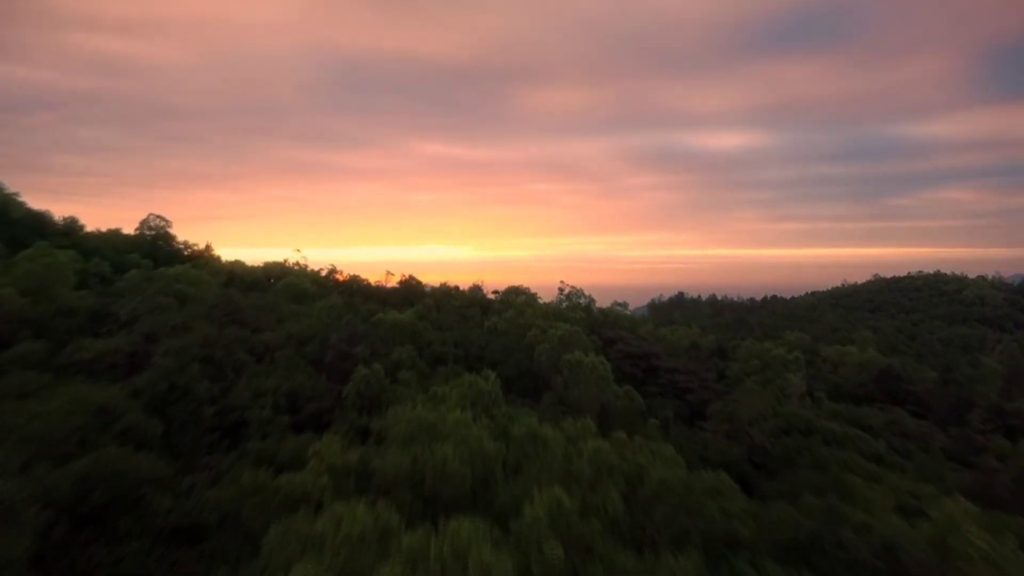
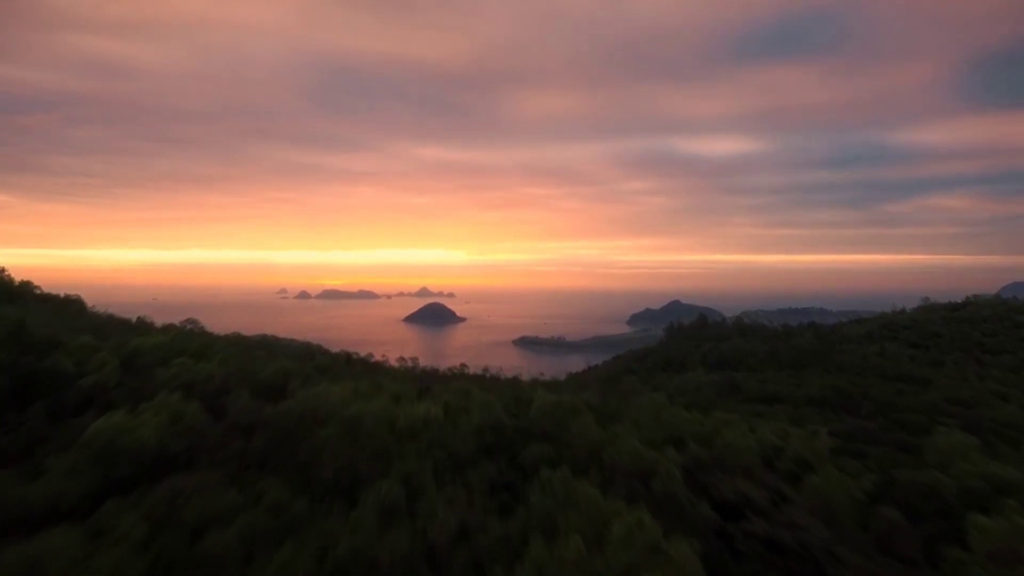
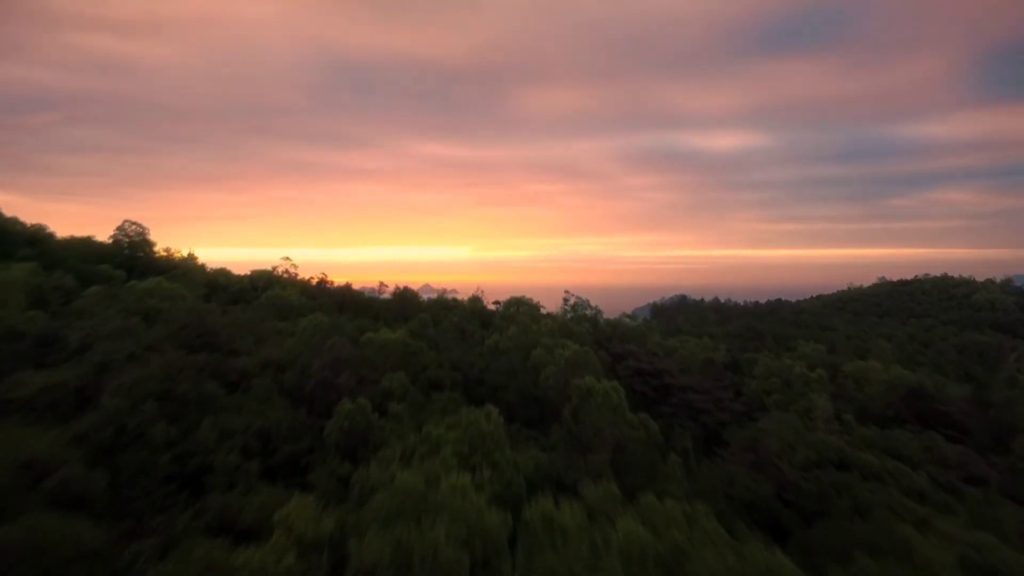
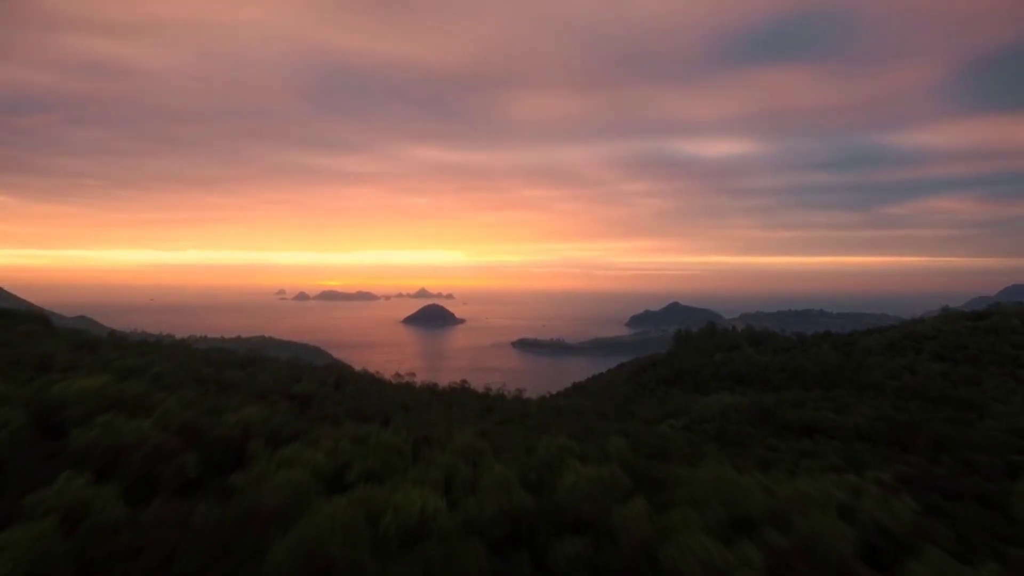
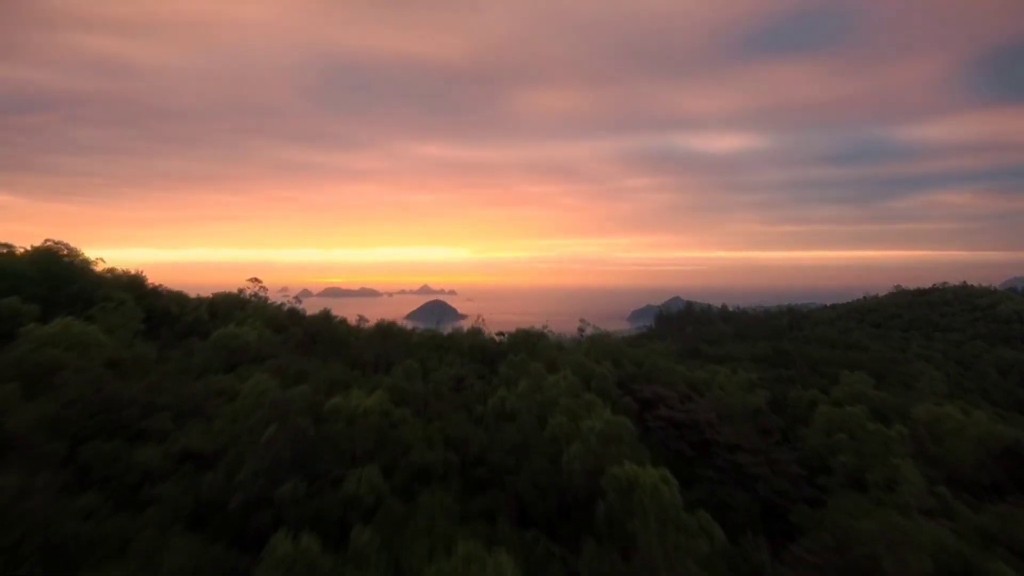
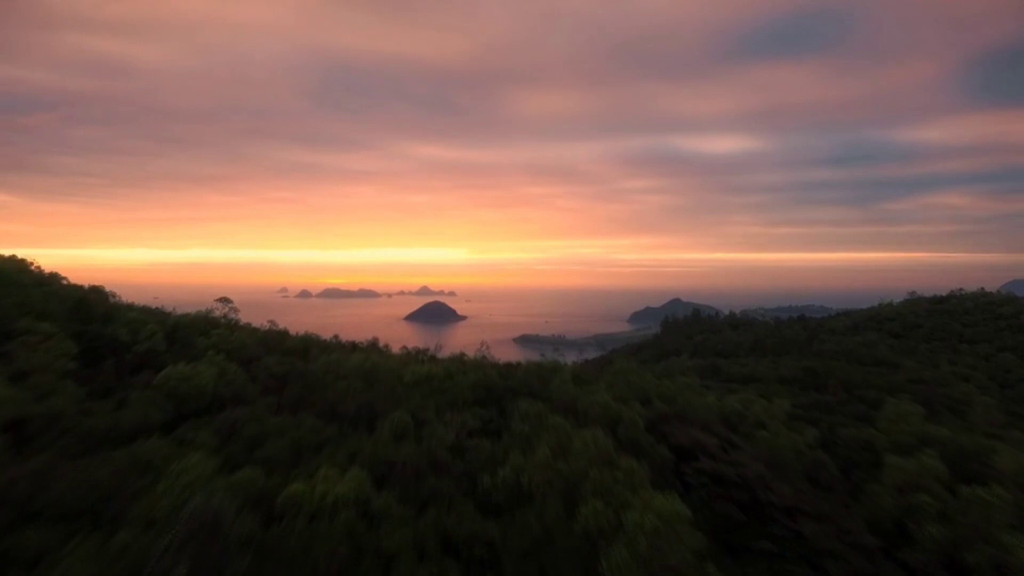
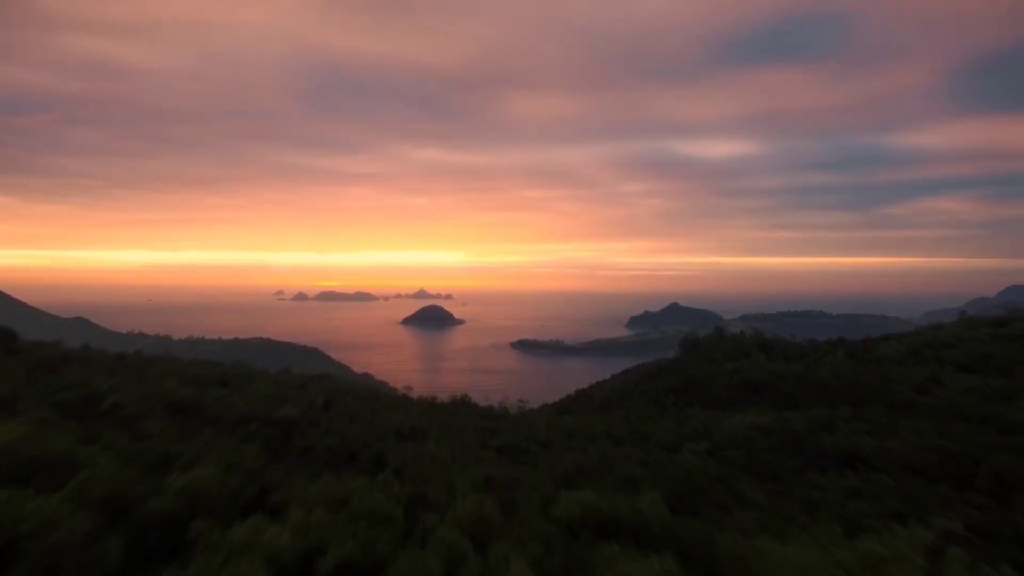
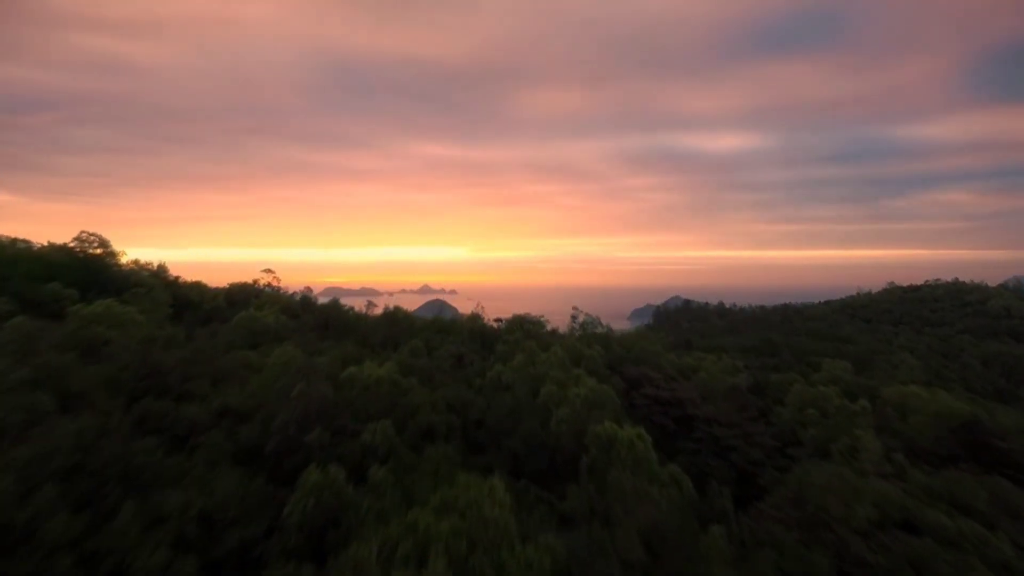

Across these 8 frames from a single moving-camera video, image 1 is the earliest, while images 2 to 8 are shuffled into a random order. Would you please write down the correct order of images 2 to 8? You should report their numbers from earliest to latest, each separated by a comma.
3, 8, 5, 6, 2, 4, 7
